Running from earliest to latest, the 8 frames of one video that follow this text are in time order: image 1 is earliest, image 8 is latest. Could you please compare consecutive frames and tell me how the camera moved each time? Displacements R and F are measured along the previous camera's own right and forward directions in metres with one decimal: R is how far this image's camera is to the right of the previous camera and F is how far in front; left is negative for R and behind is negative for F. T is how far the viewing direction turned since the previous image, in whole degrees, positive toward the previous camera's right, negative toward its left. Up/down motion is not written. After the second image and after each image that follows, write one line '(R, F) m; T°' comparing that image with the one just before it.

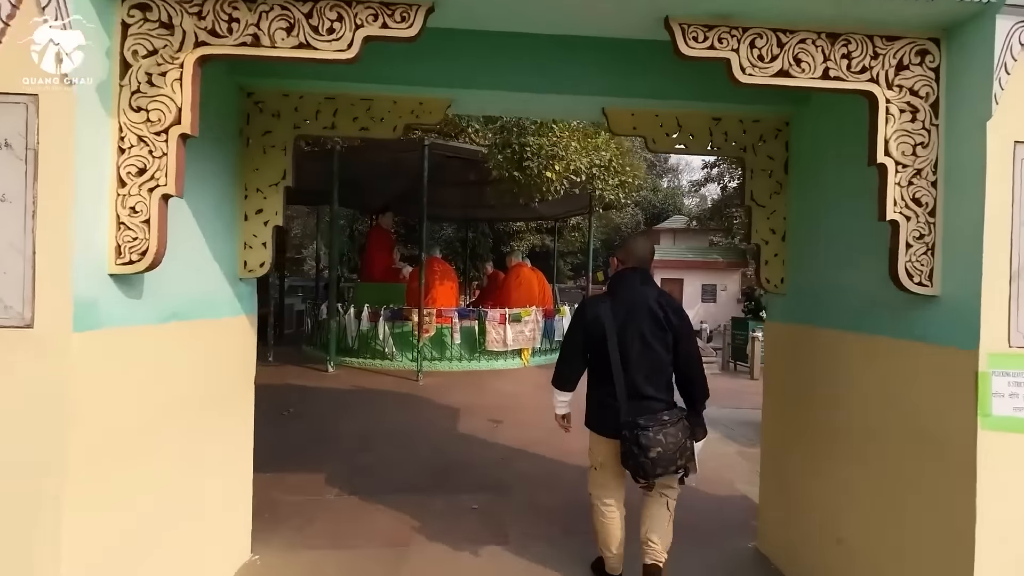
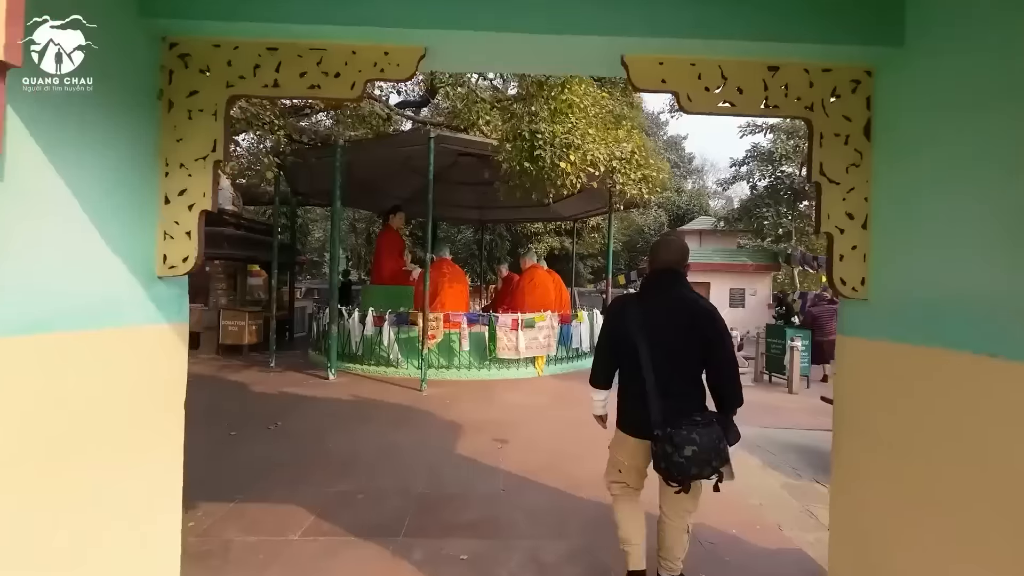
(+0.1, +0.6) m; -2°
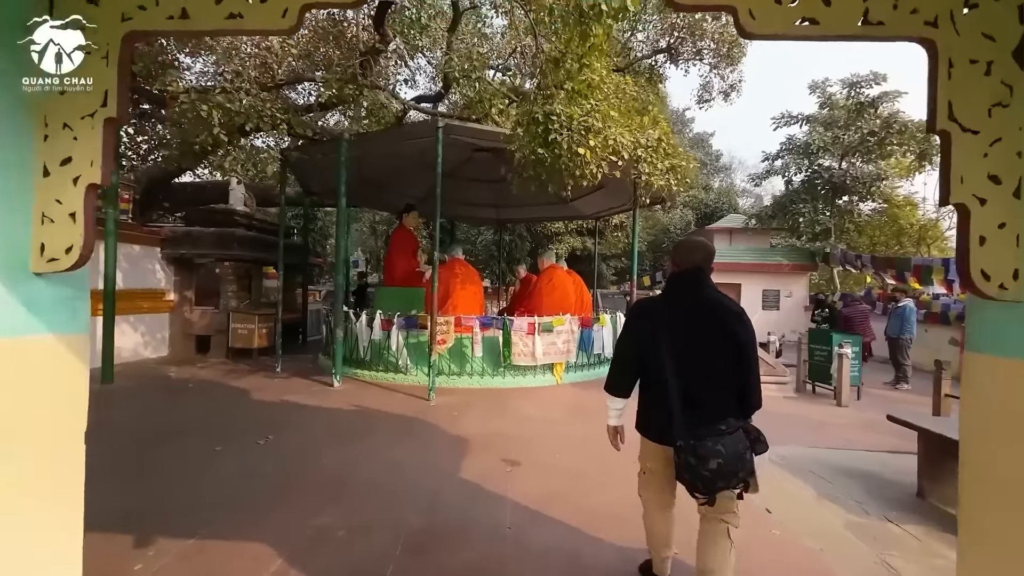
(+0.1, +0.5) m; -2°
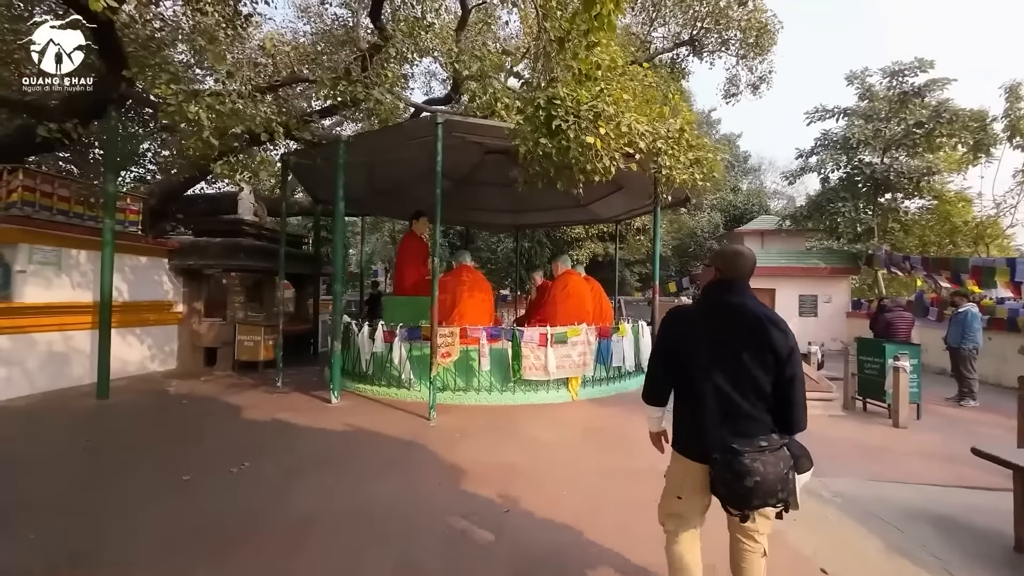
(+0.2, +0.6) m; -3°
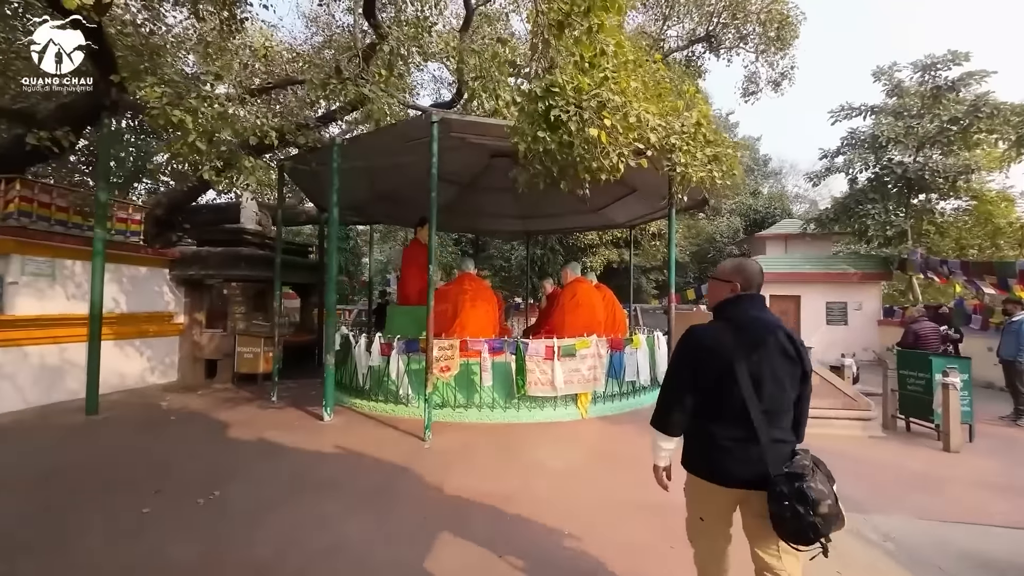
(+0.2, +0.5) m; -2°
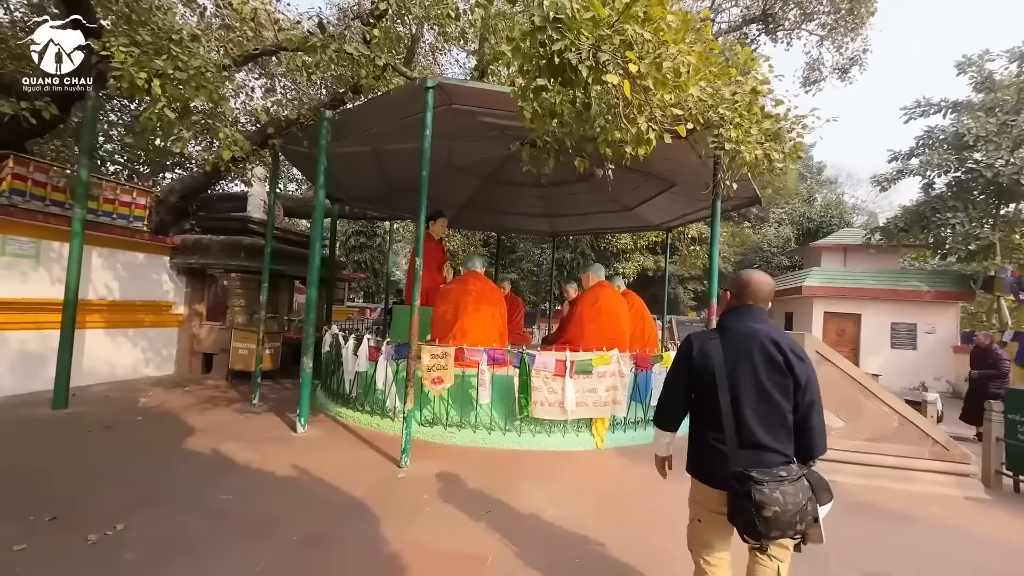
(+0.3, +1.0) m; -4°
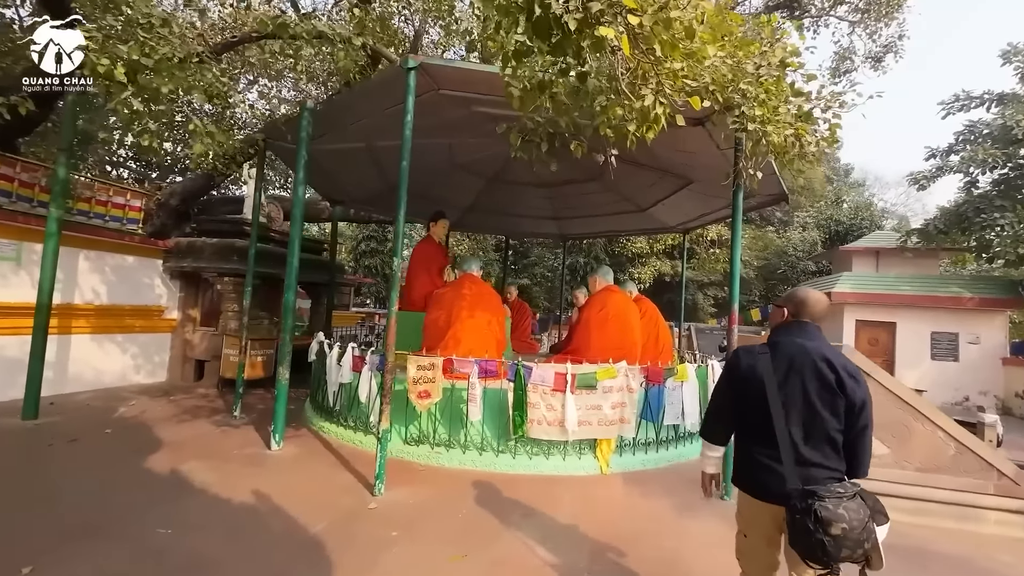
(+0.2, +0.6) m; -2°
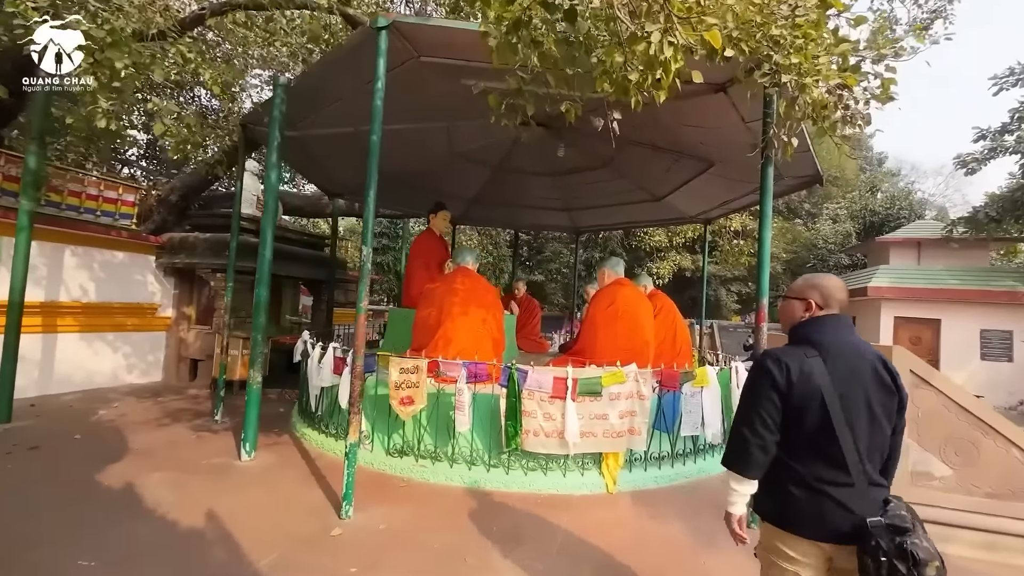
(+0.2, +0.6) m; -2°
